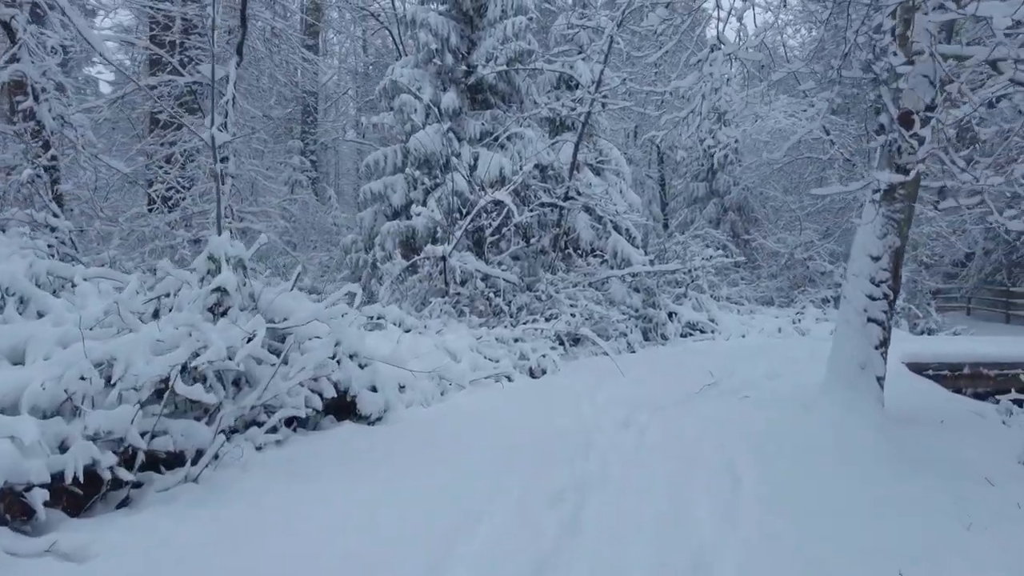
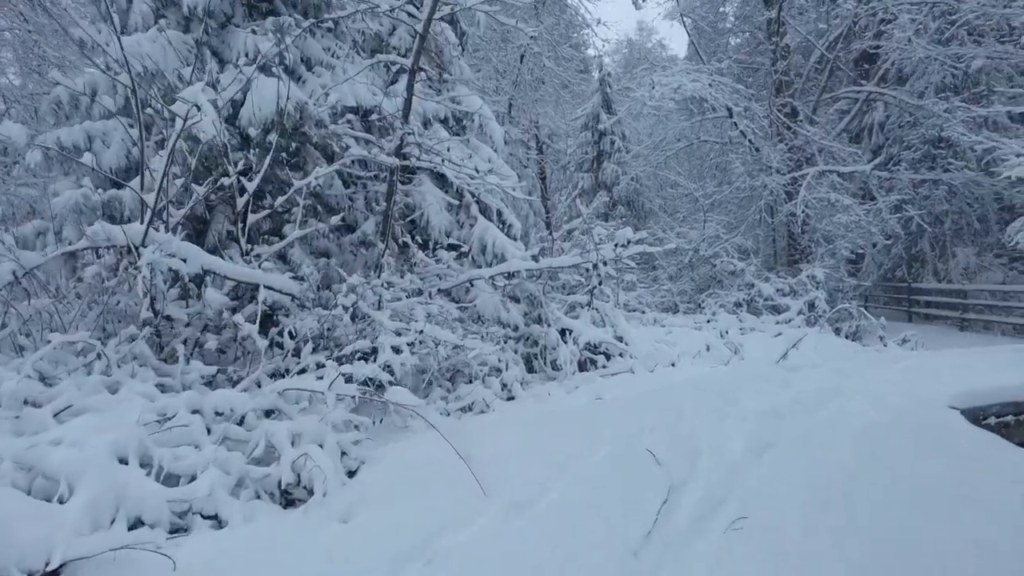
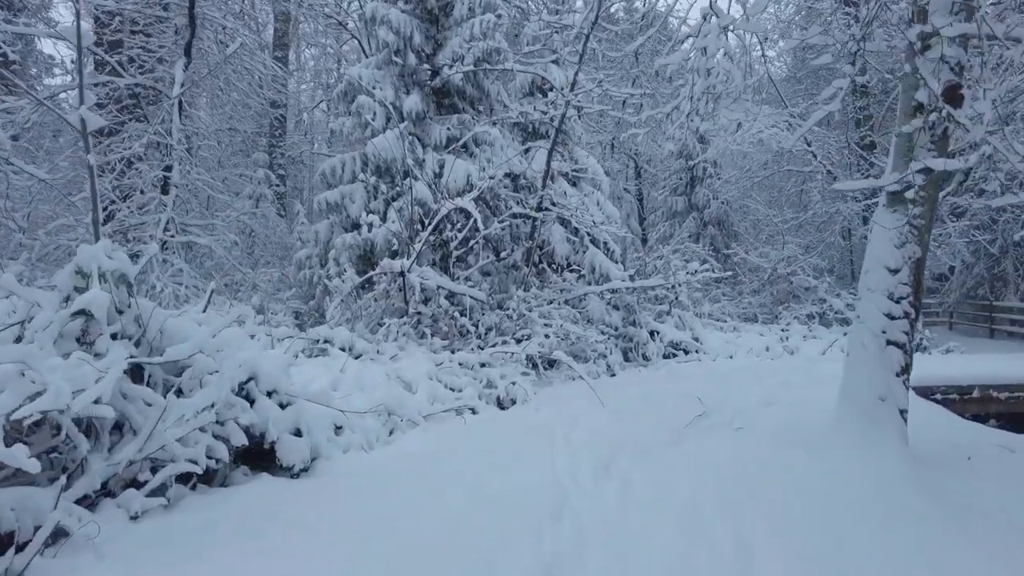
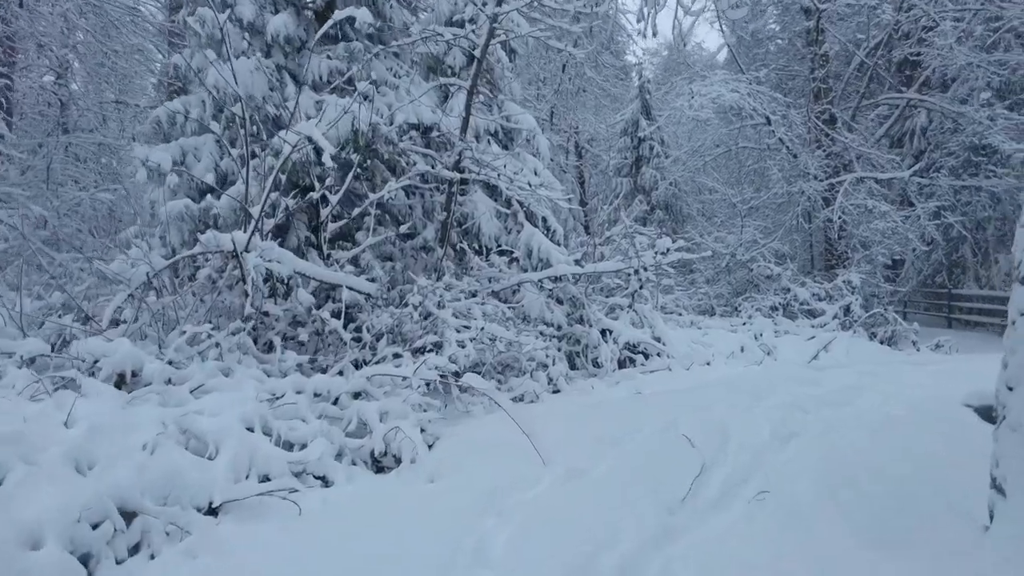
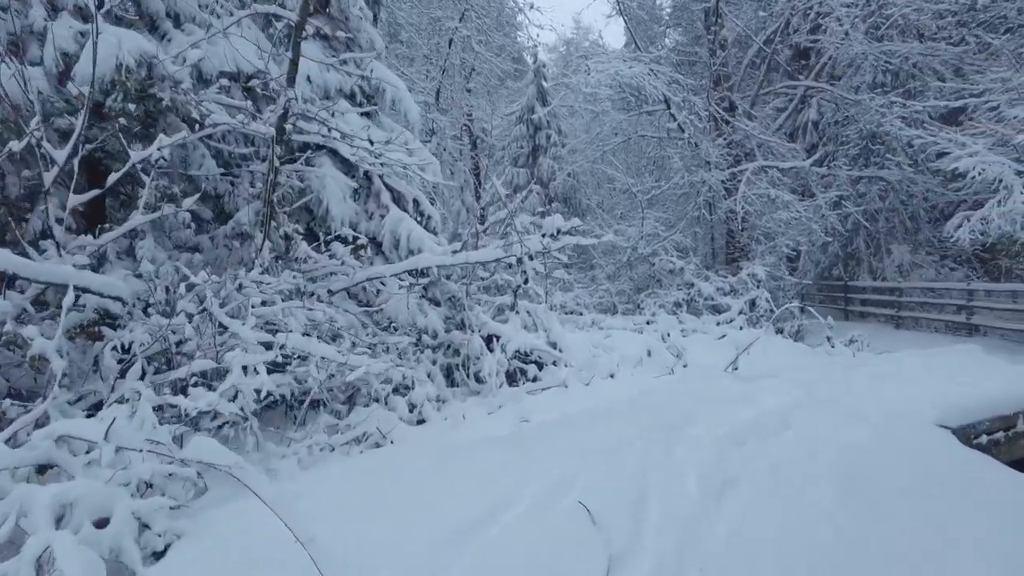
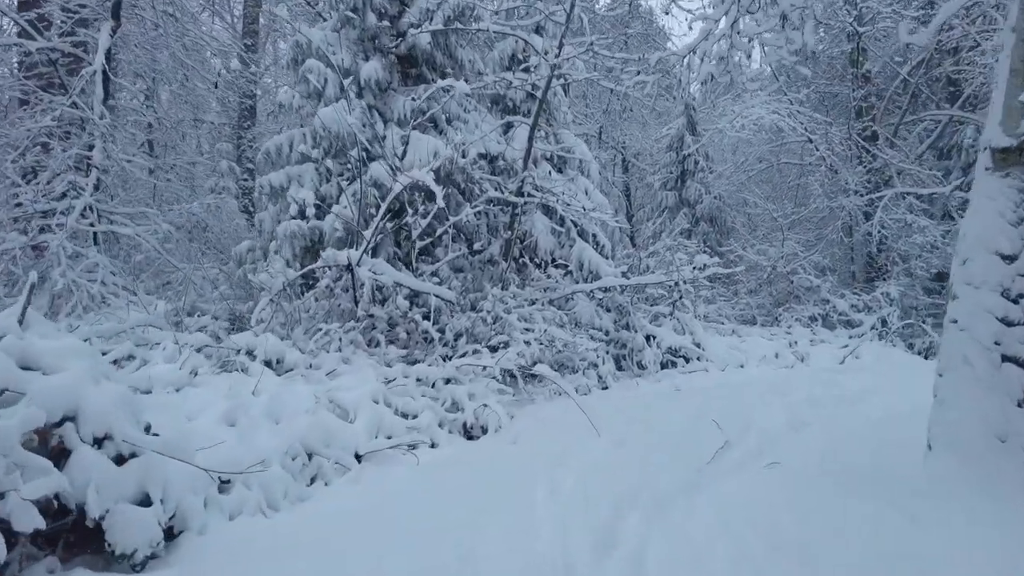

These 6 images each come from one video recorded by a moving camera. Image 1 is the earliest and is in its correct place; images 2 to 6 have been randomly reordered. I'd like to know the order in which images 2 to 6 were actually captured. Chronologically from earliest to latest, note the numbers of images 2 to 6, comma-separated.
3, 6, 4, 2, 5
